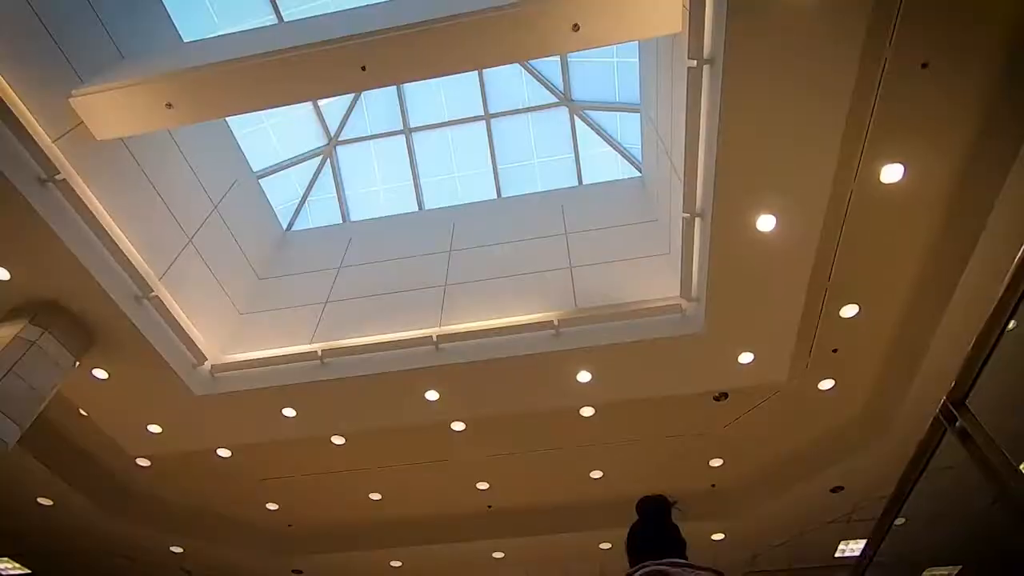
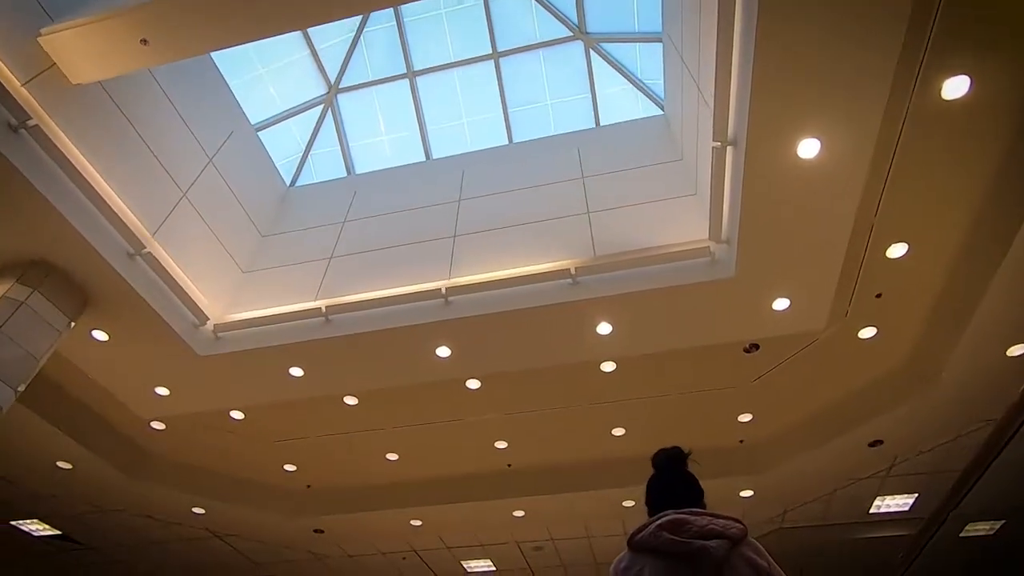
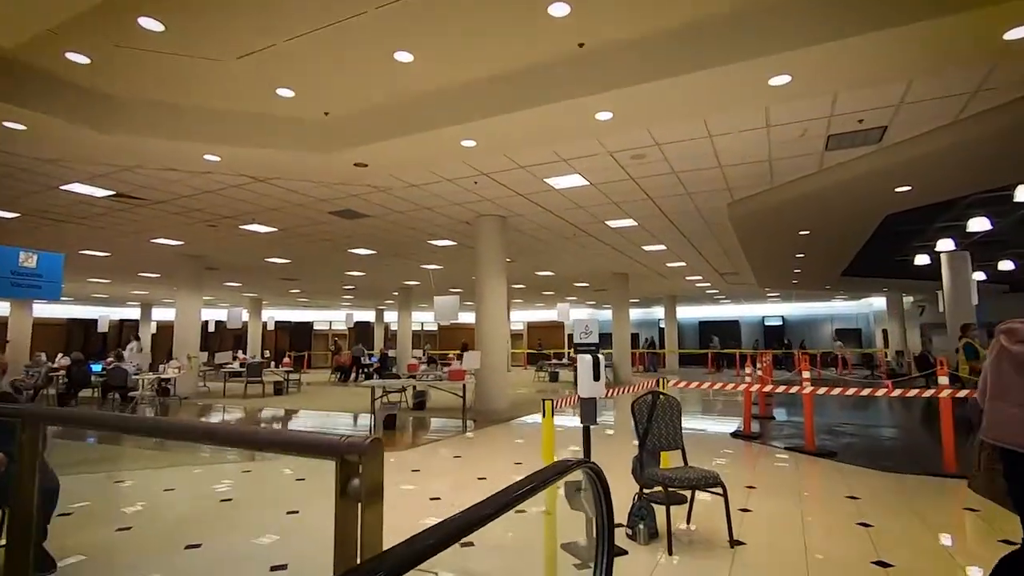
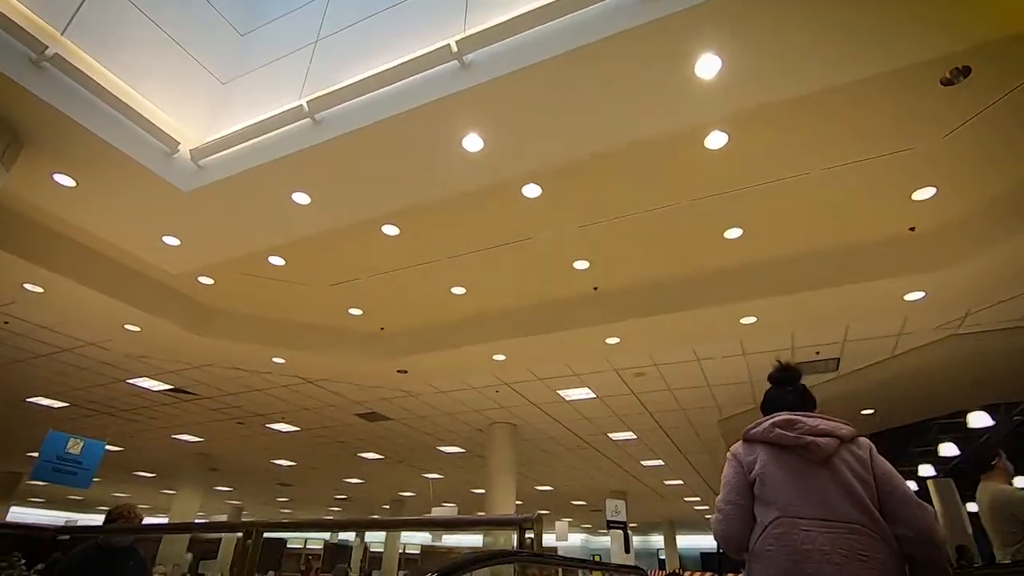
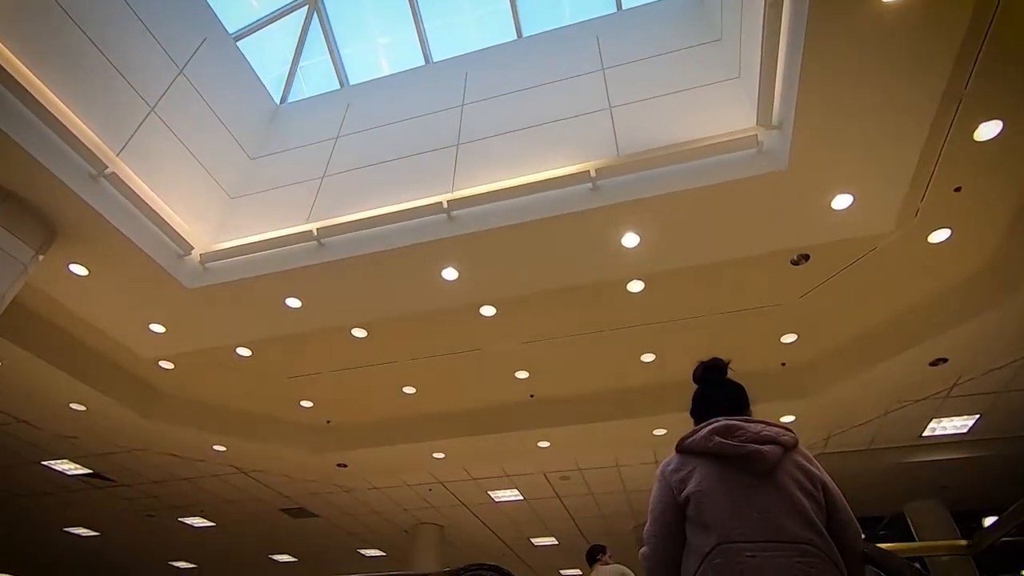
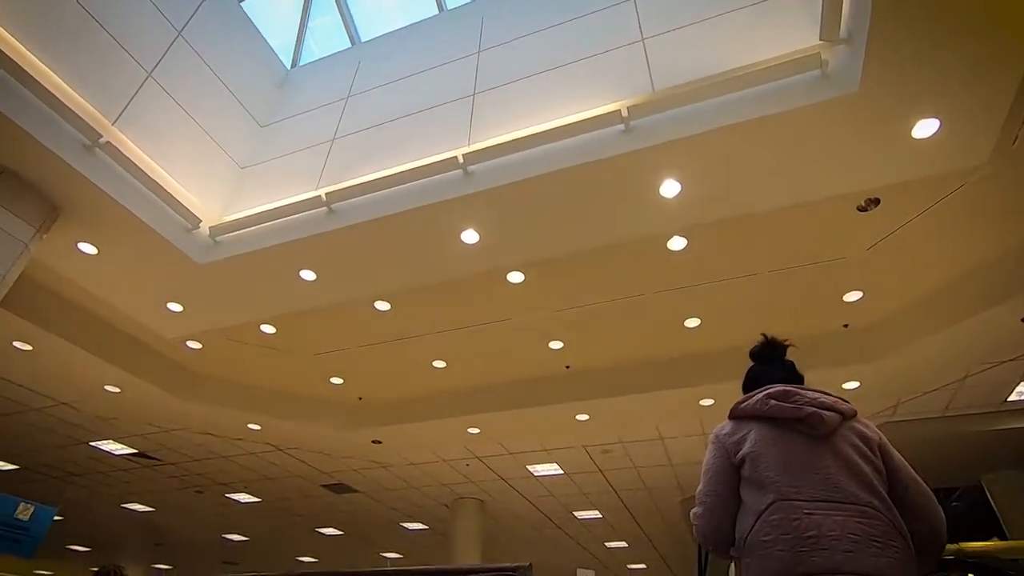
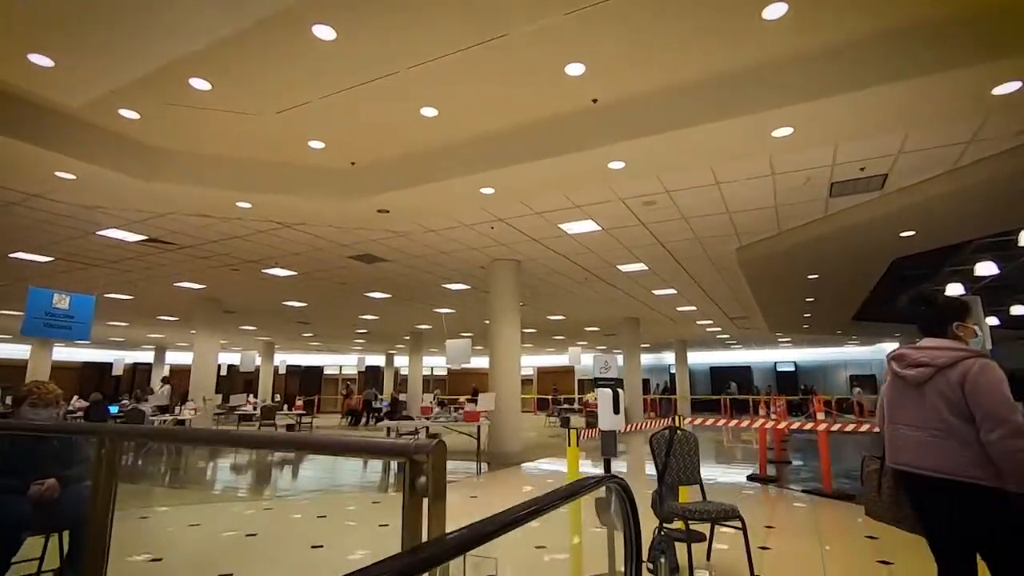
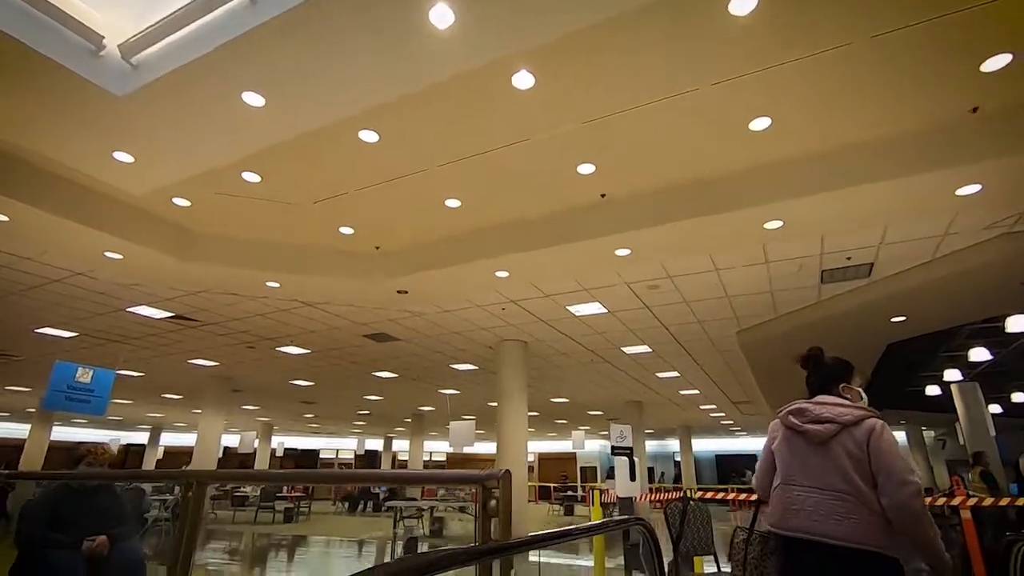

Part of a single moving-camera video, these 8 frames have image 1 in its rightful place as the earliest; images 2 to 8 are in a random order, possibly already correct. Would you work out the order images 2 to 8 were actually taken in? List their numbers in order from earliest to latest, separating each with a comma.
2, 5, 6, 4, 8, 7, 3
